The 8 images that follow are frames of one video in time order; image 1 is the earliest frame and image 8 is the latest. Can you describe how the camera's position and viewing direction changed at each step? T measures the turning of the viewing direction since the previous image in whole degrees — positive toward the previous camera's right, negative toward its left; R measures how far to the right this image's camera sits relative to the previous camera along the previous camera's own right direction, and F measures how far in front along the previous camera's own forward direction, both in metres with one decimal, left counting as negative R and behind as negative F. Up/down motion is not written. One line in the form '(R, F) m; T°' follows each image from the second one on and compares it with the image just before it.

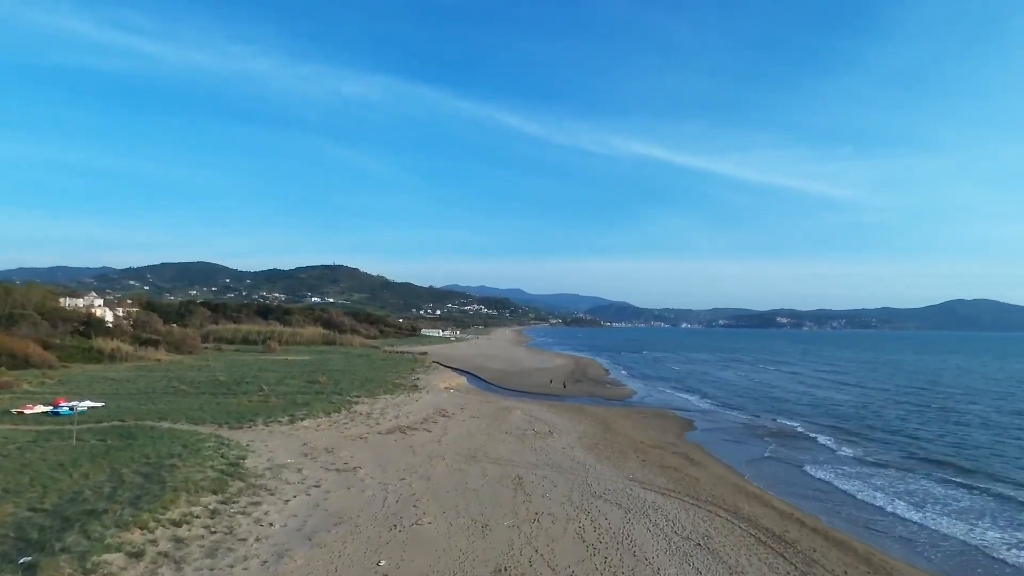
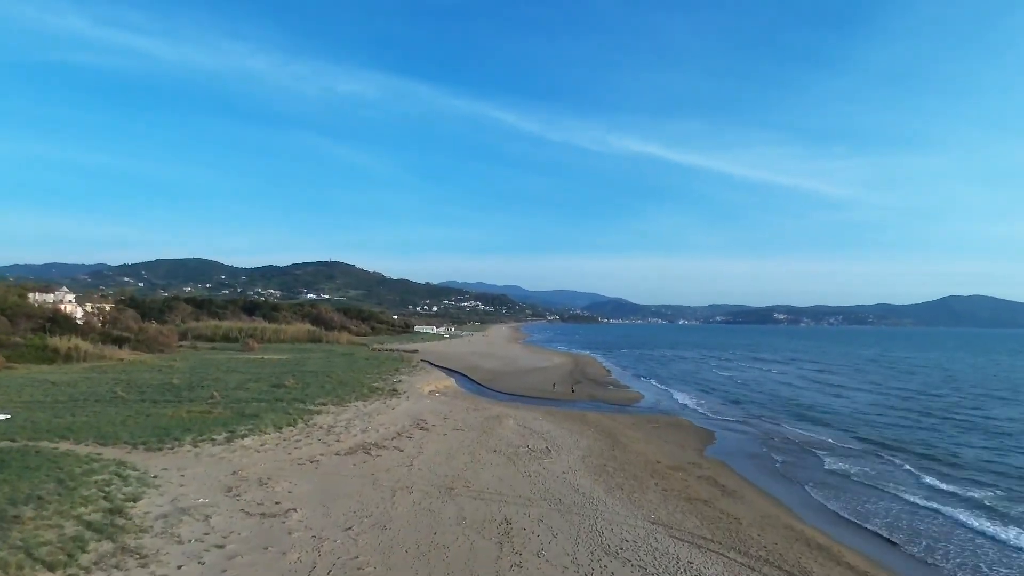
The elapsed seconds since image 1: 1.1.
(+0.2, +3.0) m; 0°
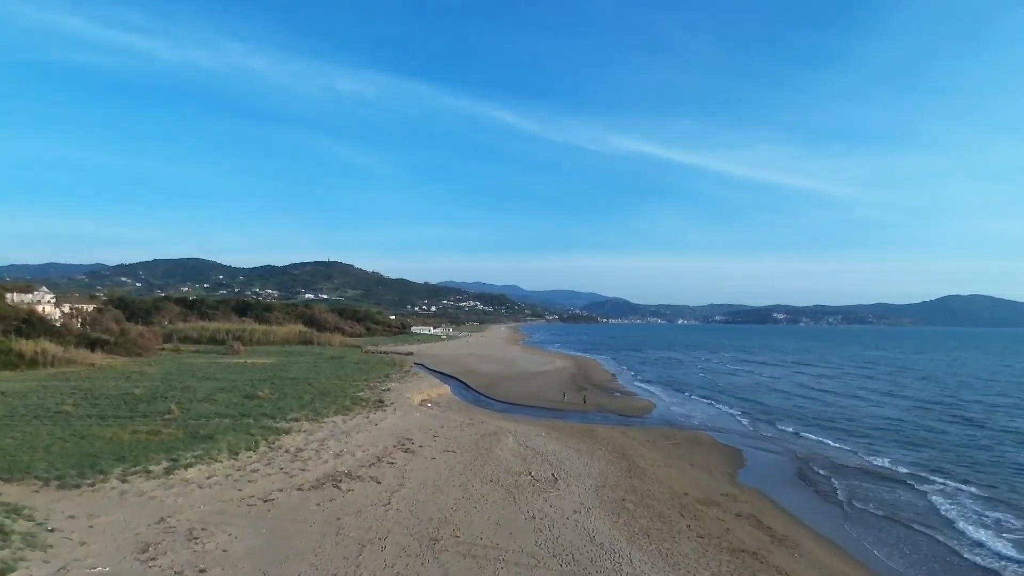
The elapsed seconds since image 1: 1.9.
(0.0, +2.3) m; 0°
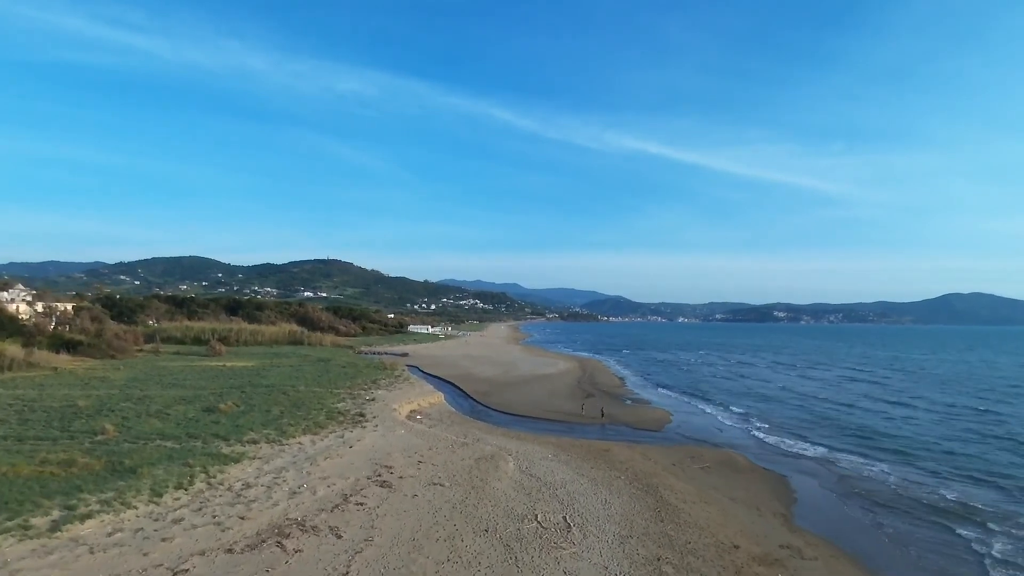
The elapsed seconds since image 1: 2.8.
(0.0, +2.7) m; 0°
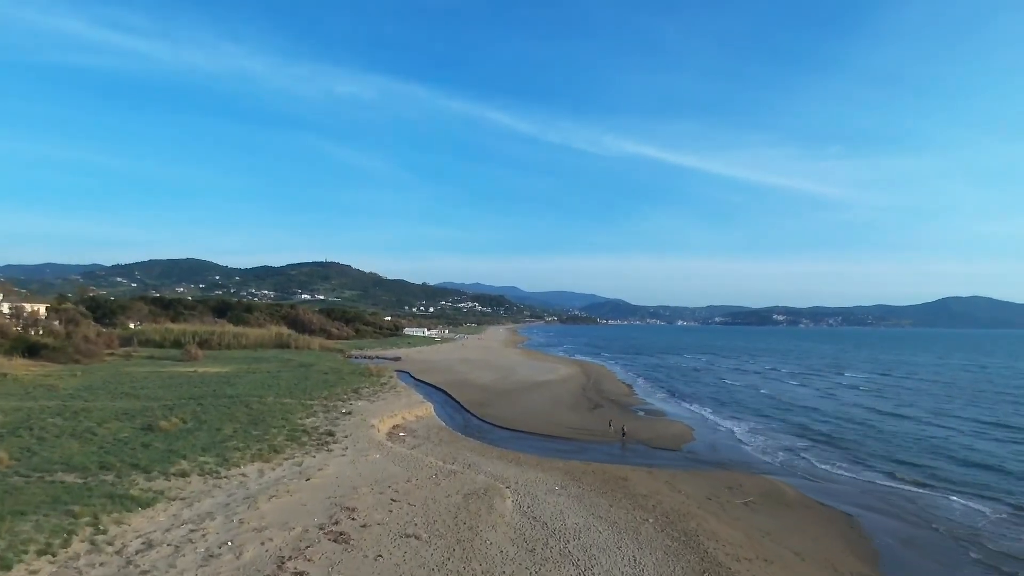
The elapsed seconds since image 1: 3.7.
(0.0, +2.8) m; 0°
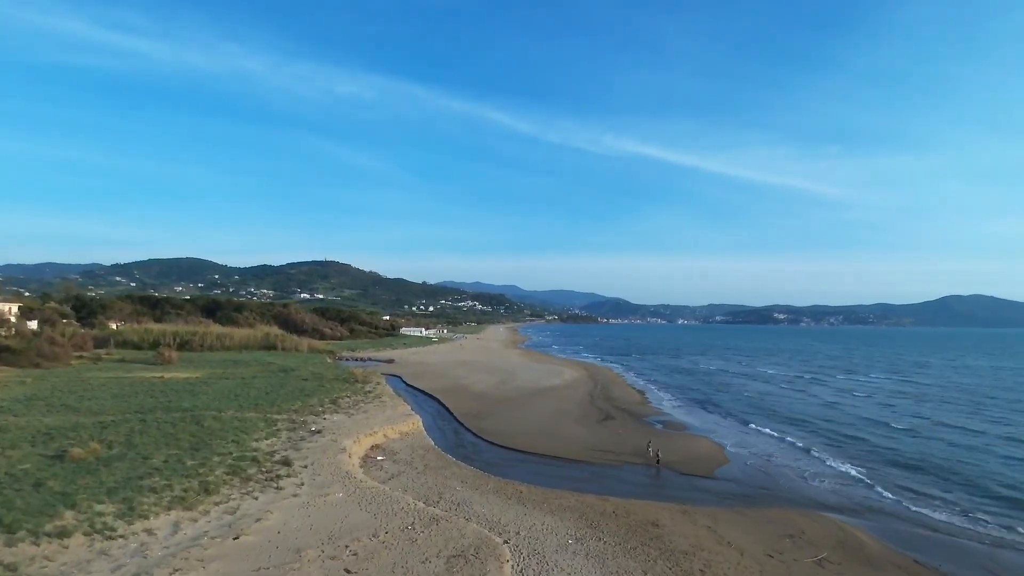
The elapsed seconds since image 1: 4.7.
(0.0, +2.8) m; 0°
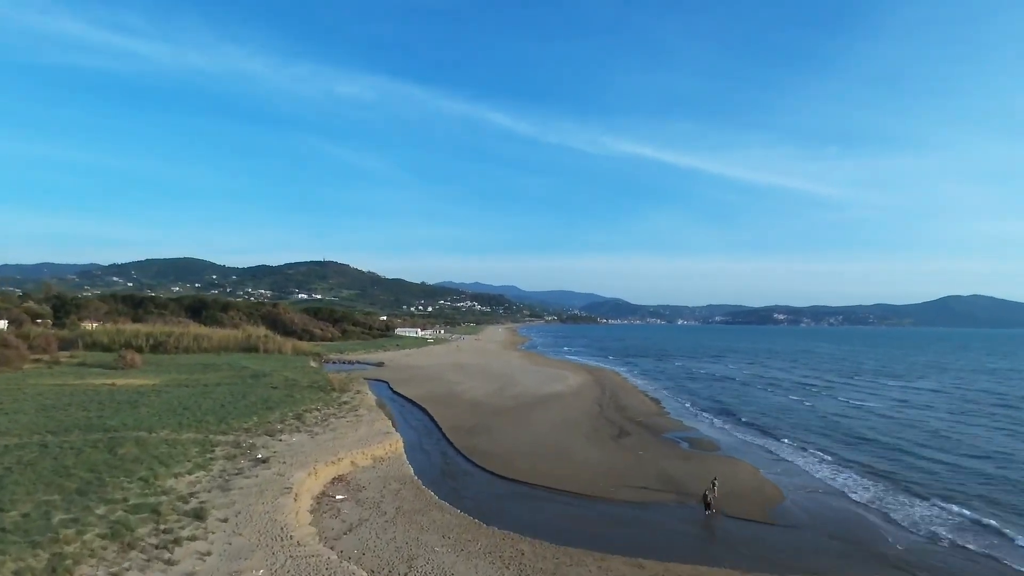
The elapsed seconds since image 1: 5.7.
(0.0, +3.2) m; 0°
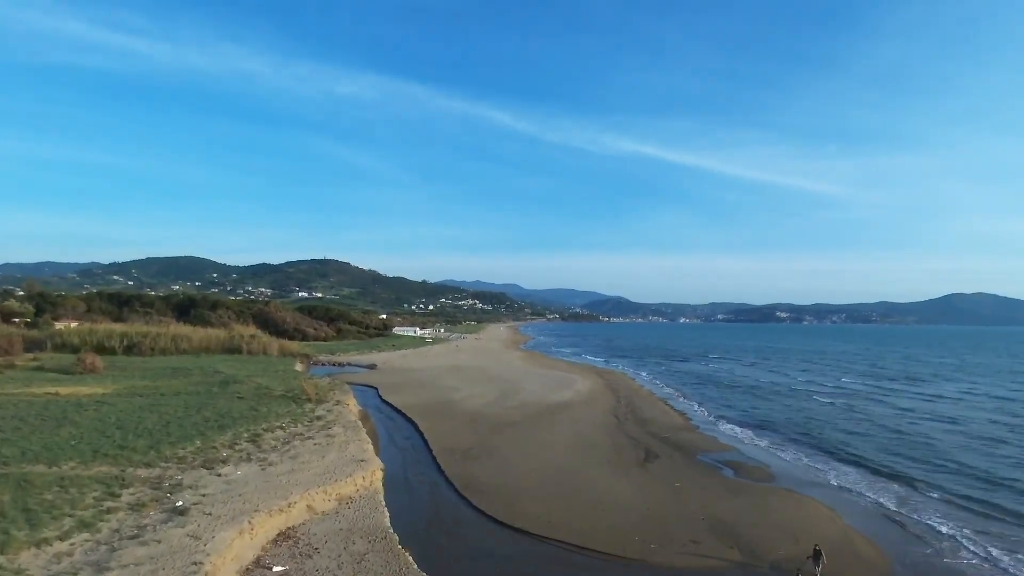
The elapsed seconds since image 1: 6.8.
(-0.1, +3.2) m; 0°
